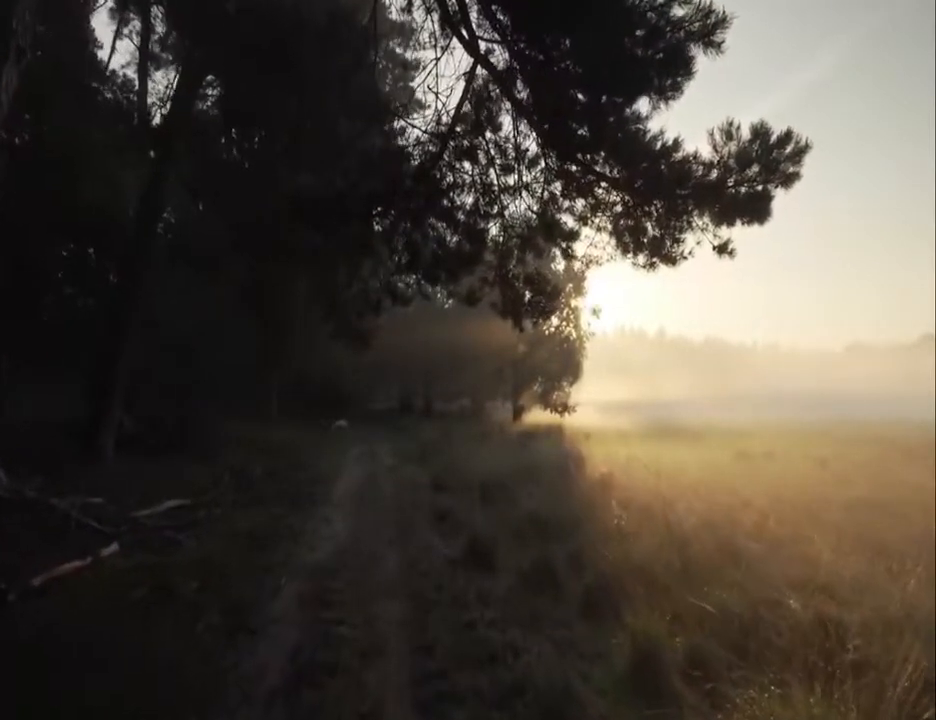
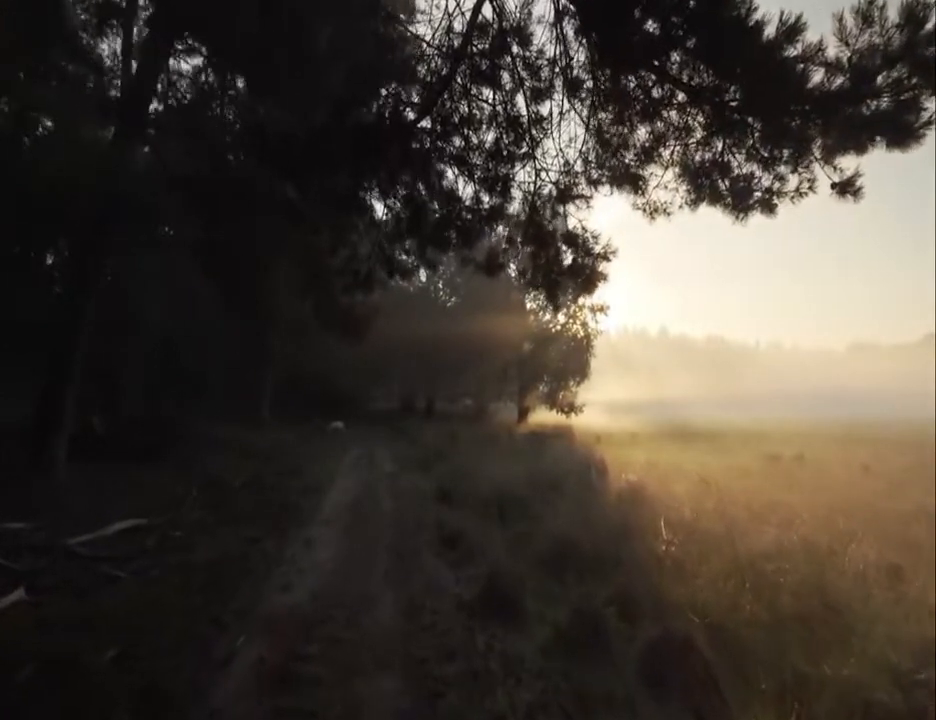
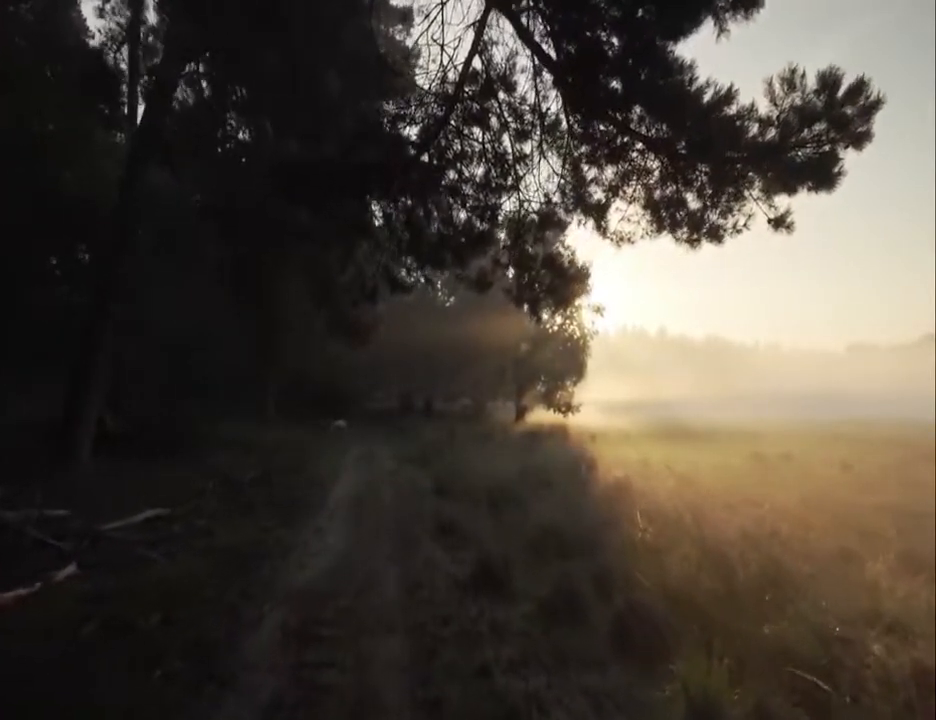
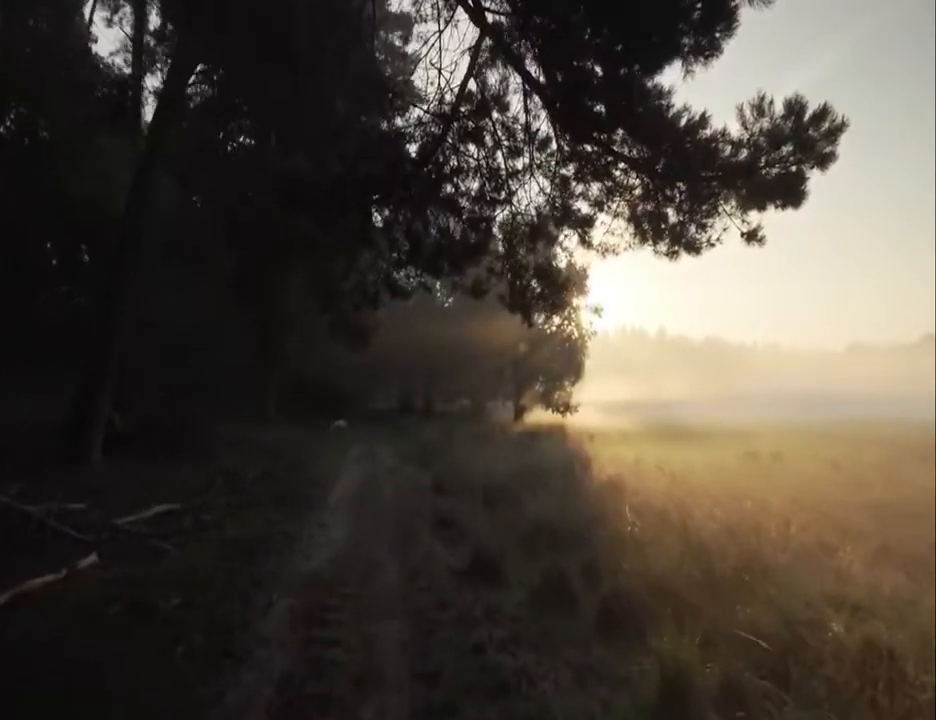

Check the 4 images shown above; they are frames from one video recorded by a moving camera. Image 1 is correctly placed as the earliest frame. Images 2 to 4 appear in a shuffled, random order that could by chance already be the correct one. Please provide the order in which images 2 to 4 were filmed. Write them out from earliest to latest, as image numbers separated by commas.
4, 3, 2
